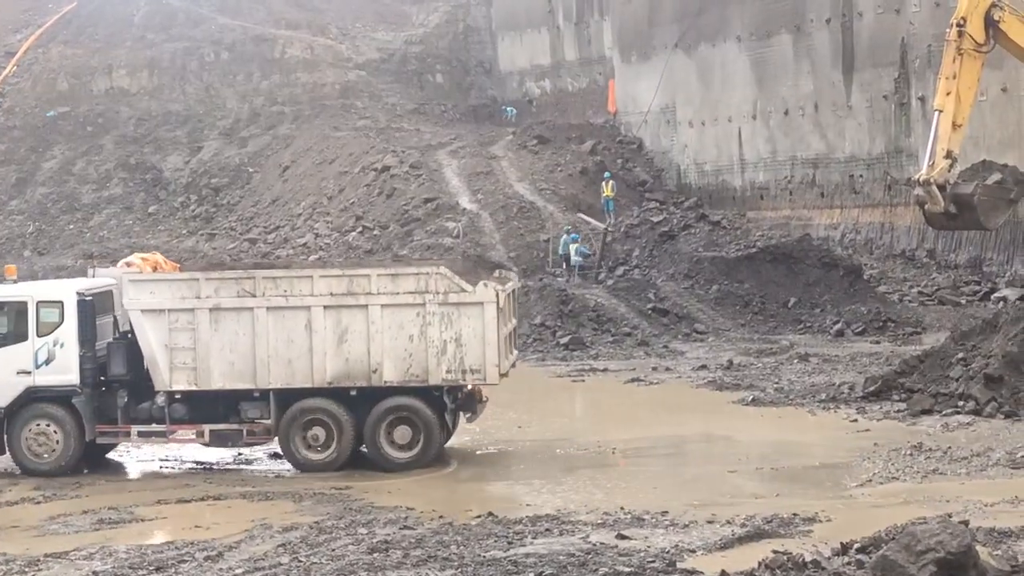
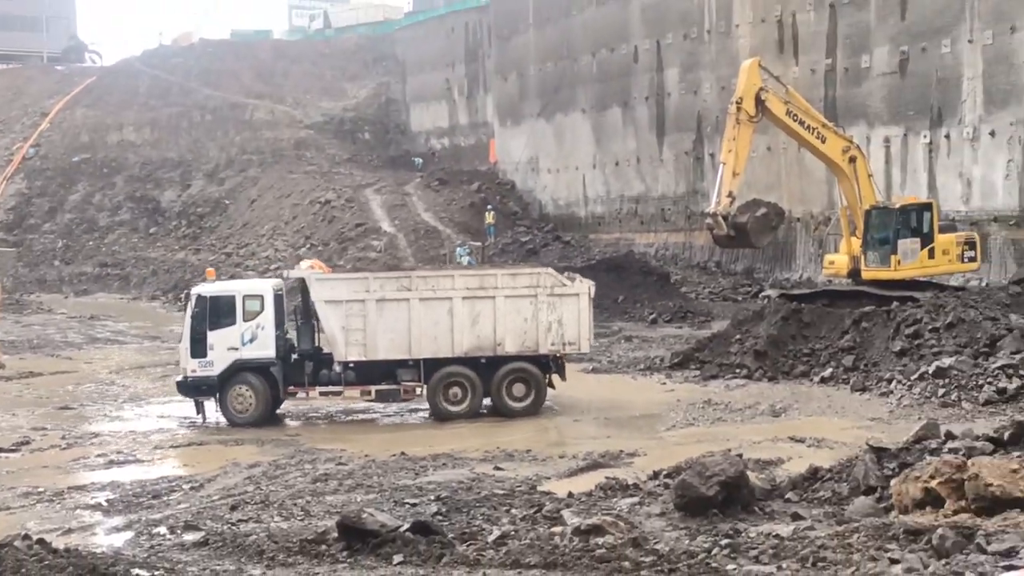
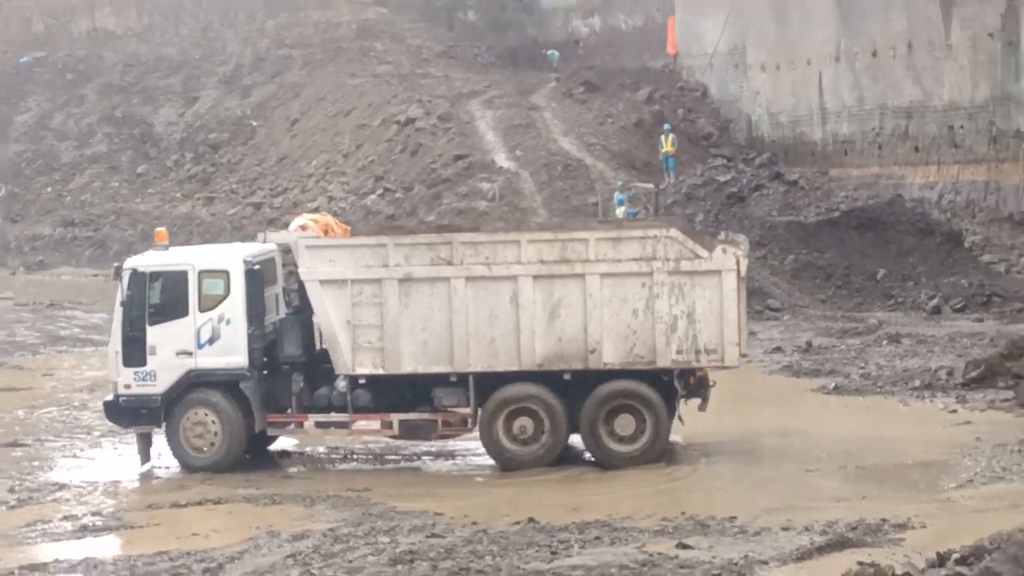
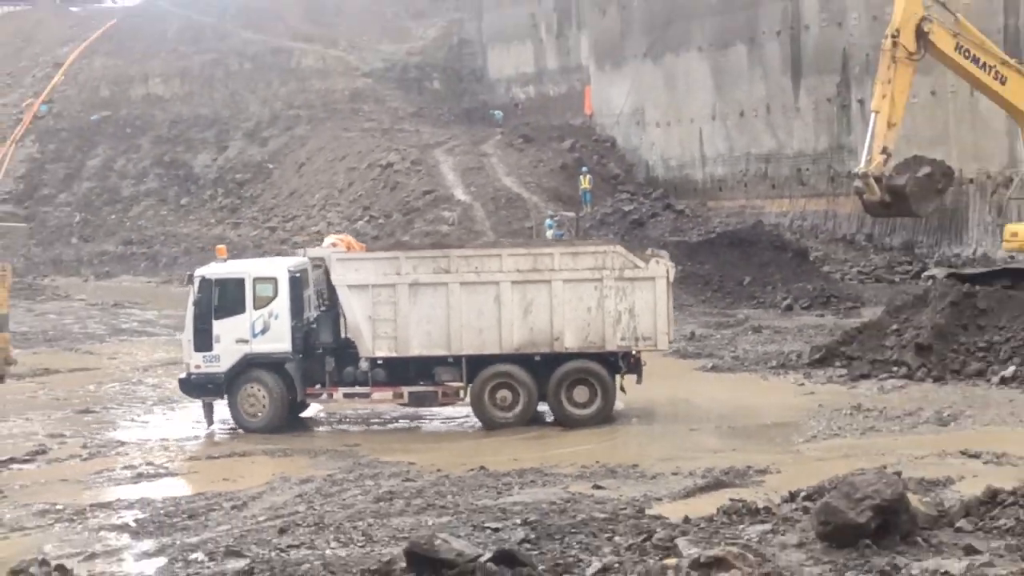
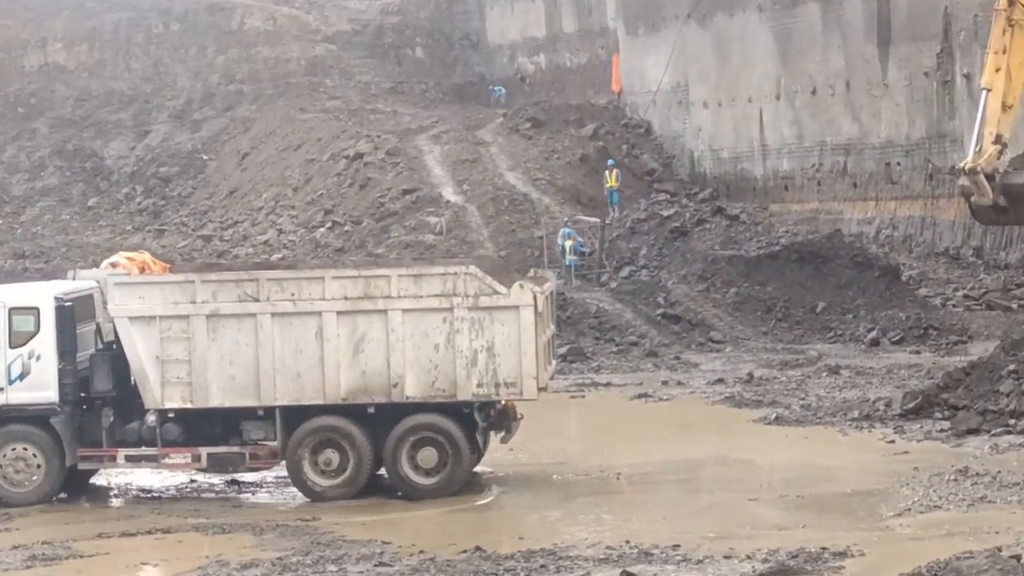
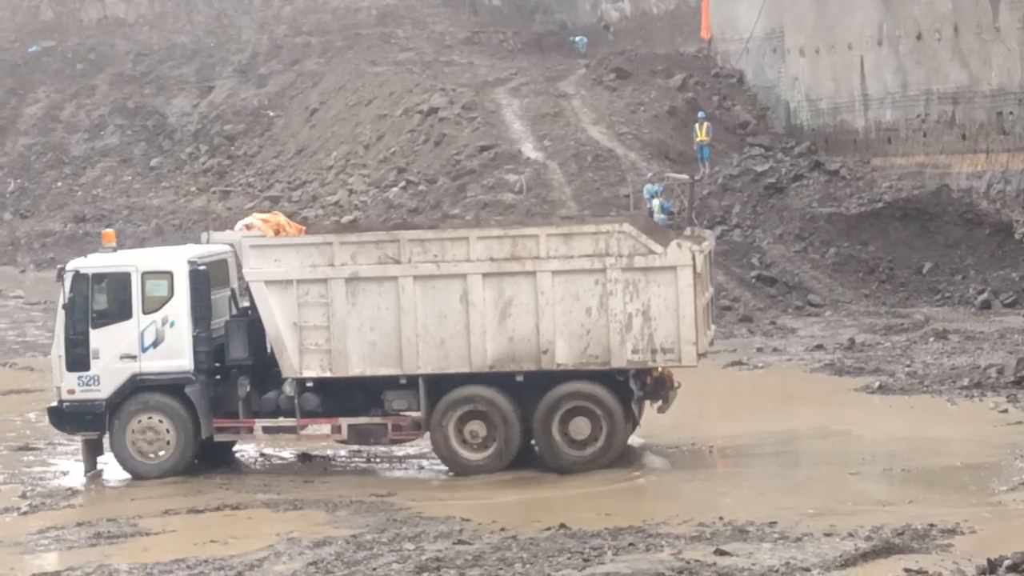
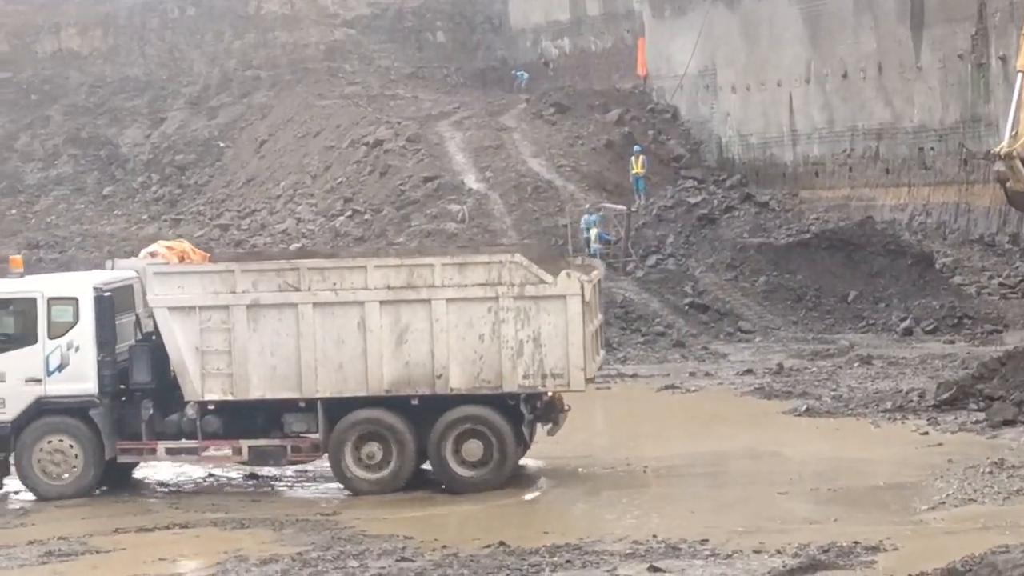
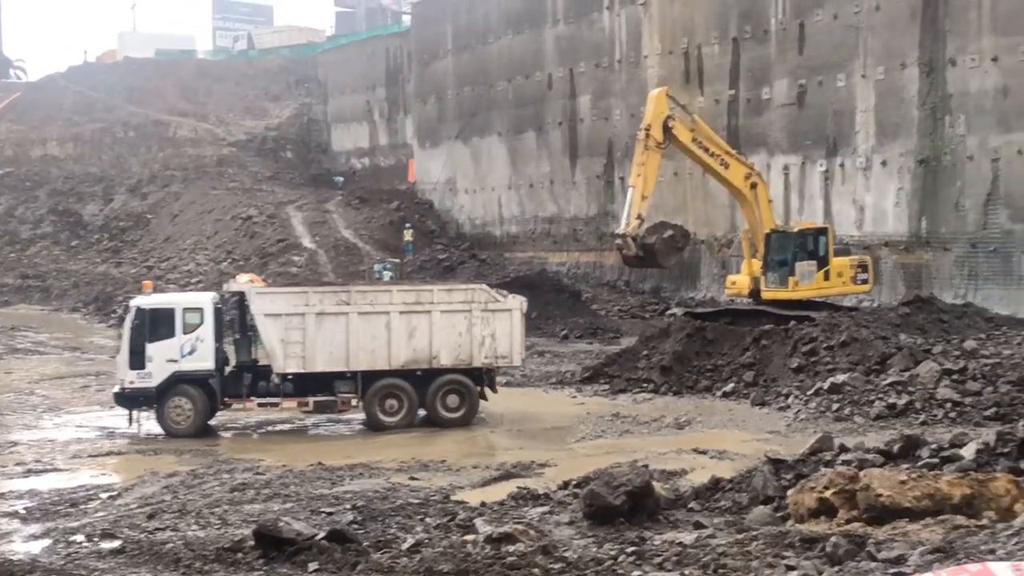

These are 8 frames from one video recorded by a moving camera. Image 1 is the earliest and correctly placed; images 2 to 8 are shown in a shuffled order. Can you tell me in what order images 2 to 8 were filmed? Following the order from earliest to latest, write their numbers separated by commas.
5, 7, 6, 3, 4, 2, 8
